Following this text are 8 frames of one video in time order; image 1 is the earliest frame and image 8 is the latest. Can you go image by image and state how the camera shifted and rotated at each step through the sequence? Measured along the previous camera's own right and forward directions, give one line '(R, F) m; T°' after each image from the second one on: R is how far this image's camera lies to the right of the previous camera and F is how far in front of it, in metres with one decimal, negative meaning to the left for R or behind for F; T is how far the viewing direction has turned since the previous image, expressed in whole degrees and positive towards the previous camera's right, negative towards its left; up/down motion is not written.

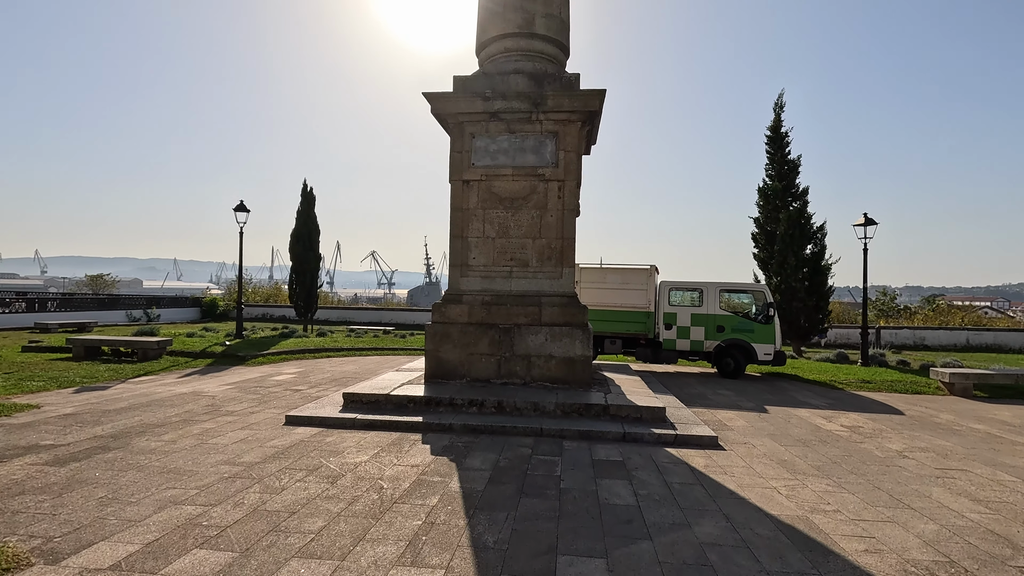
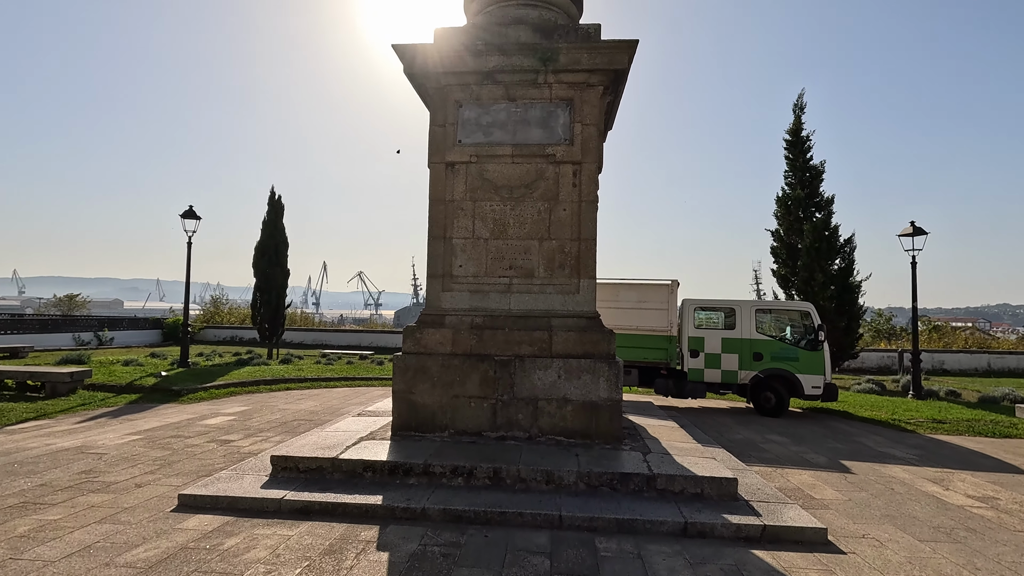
(-0.1, +1.9) m; +1°
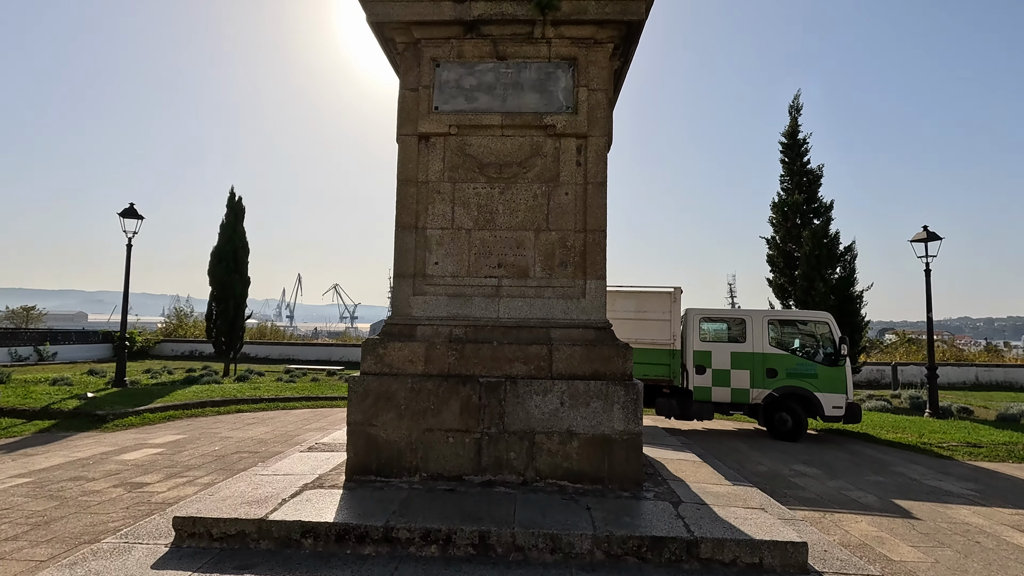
(-0.1, +1.2) m; +2°
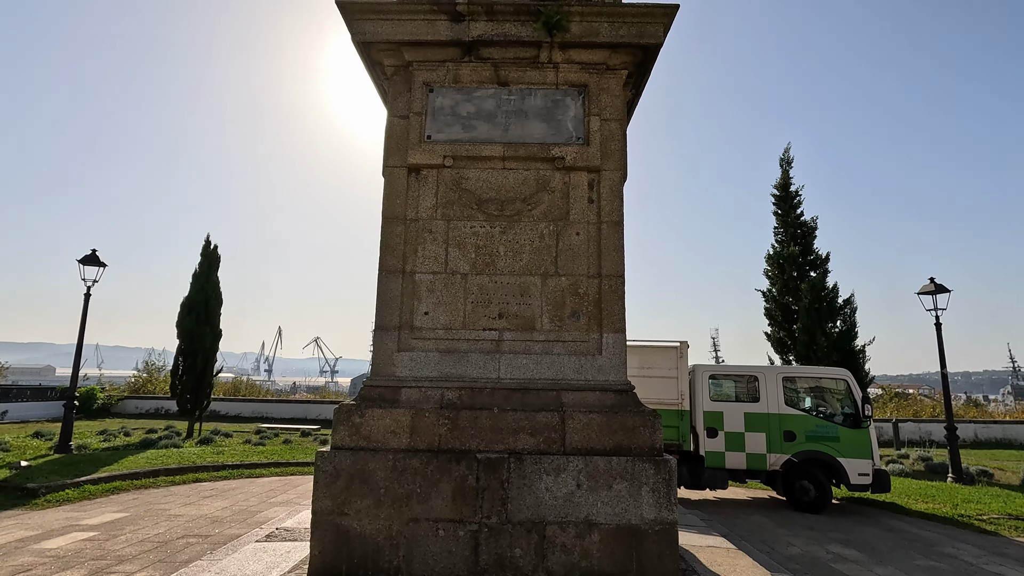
(-0.1, +0.7) m; +2°
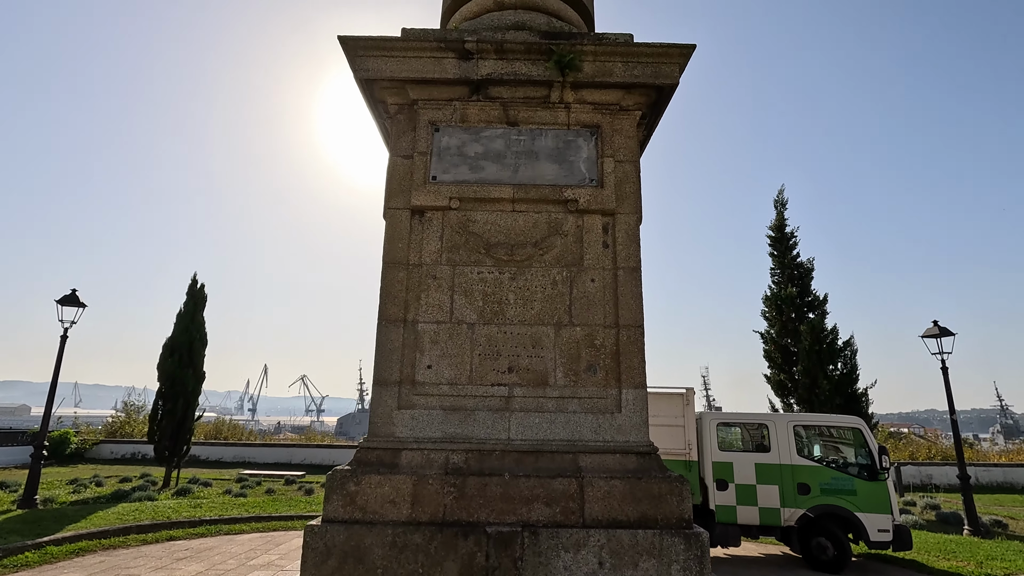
(-0.1, +0.3) m; +1°
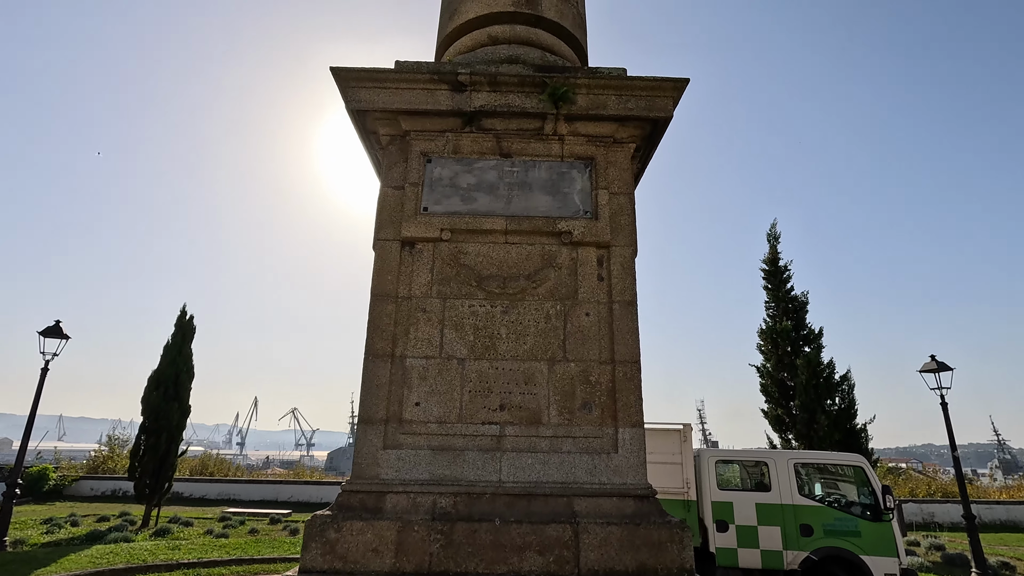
(0.0, +0.1) m; +1°
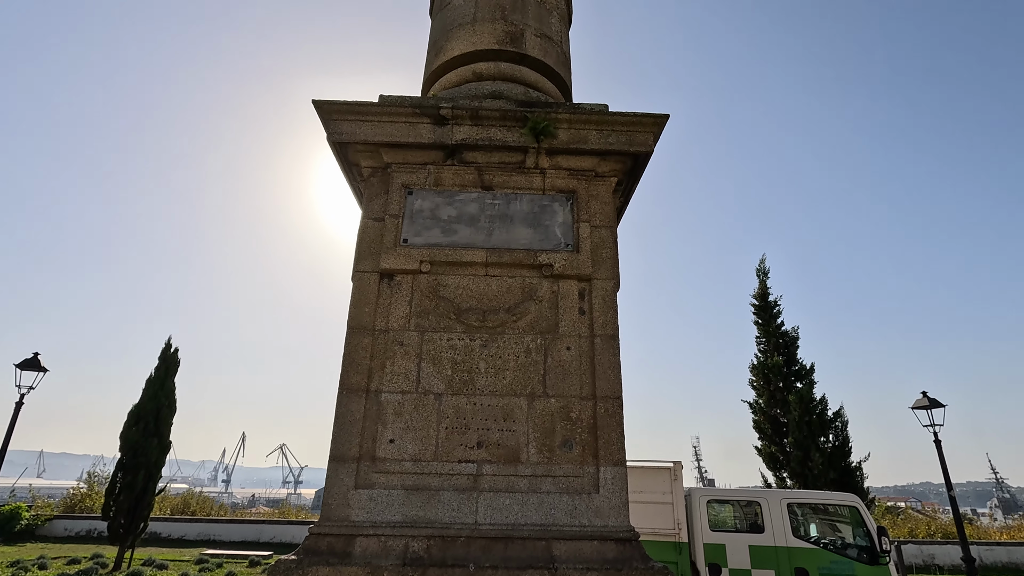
(+0.1, +0.1) m; +1°
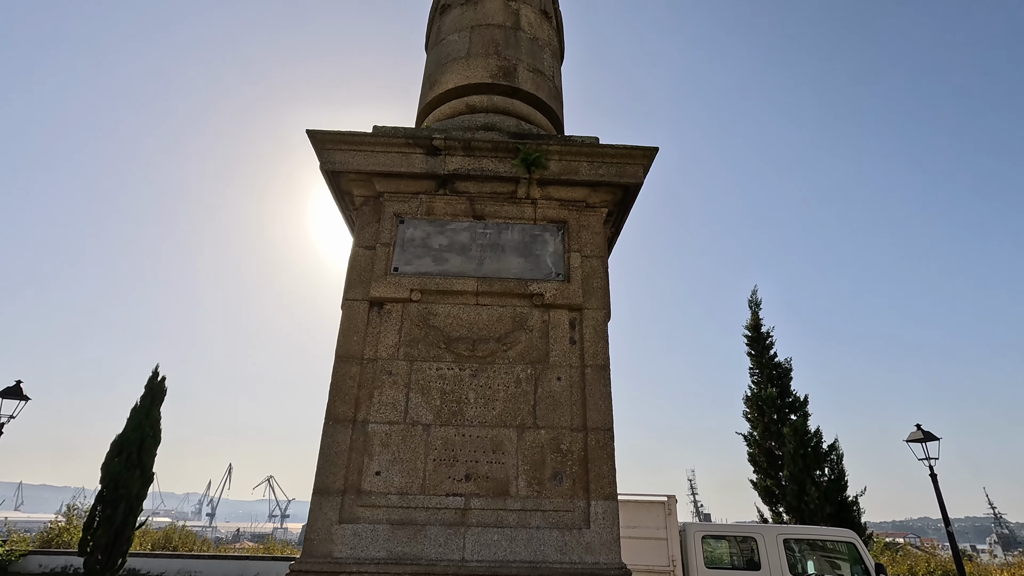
(0.0, 0.0) m; +1°
